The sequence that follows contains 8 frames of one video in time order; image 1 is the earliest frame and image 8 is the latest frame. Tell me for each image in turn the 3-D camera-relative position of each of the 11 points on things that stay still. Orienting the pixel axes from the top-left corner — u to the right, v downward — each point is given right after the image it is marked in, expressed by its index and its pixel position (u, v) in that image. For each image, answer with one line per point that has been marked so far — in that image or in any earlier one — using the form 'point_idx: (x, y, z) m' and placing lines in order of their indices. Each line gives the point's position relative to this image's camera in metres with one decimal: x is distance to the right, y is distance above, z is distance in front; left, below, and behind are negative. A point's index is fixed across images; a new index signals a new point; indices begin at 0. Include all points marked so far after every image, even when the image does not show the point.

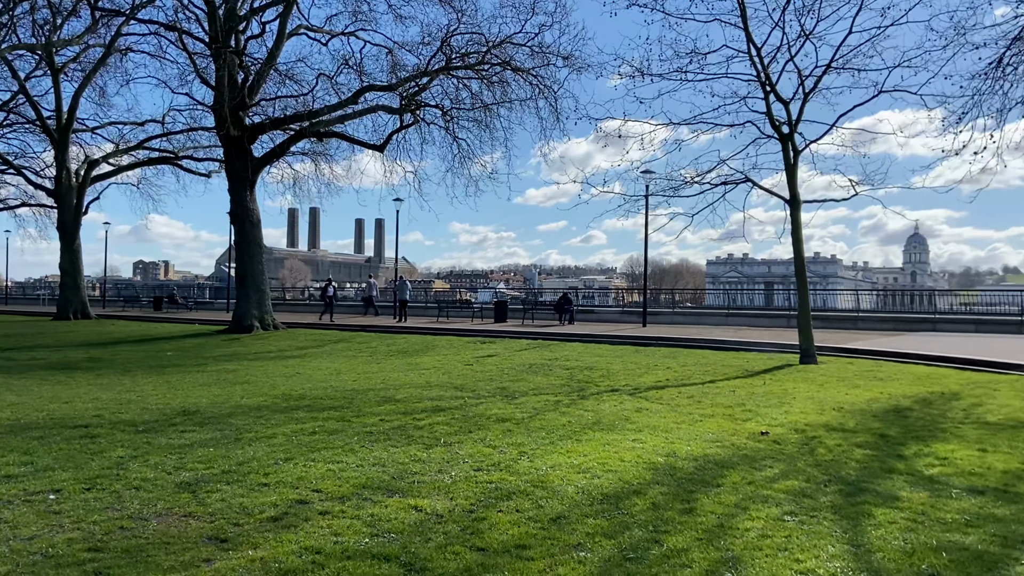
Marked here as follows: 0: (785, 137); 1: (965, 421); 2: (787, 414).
0: (+5.7, +3.1, +16.7) m
1: (+5.1, -1.5, +9.1) m
2: (+3.3, -1.5, +9.6) m
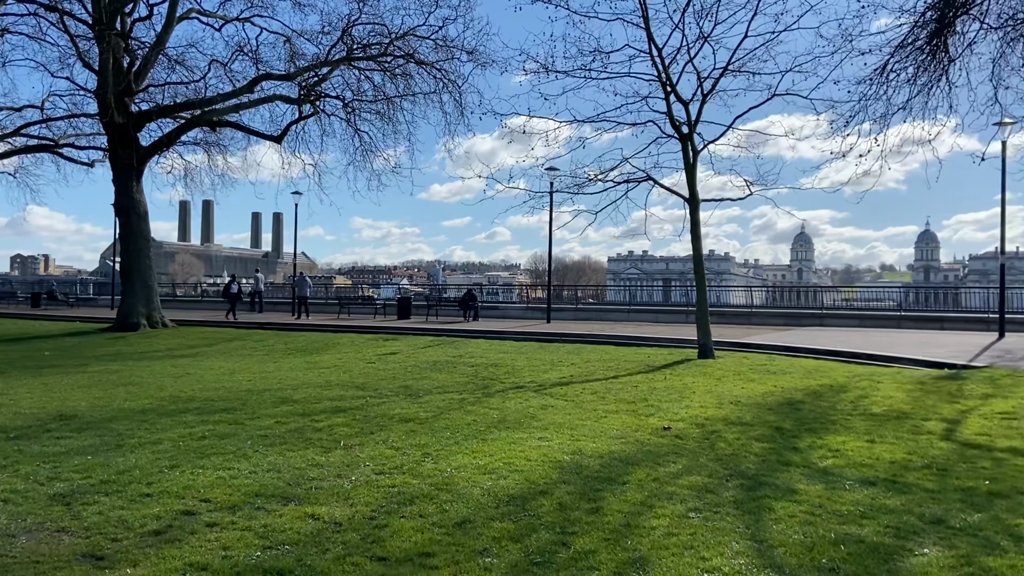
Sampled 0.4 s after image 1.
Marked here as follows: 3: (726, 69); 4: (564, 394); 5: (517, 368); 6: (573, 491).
0: (+3.7, +3.2, +17.1) m
1: (+4.0, -1.5, +9.5) m
2: (+2.1, -1.5, +9.8) m
3: (+4.5, +4.6, +16.9) m
4: (+0.7, -1.5, +11.6) m
5: (+0.1, -1.6, +15.9) m
6: (+0.4, -1.4, +5.5) m
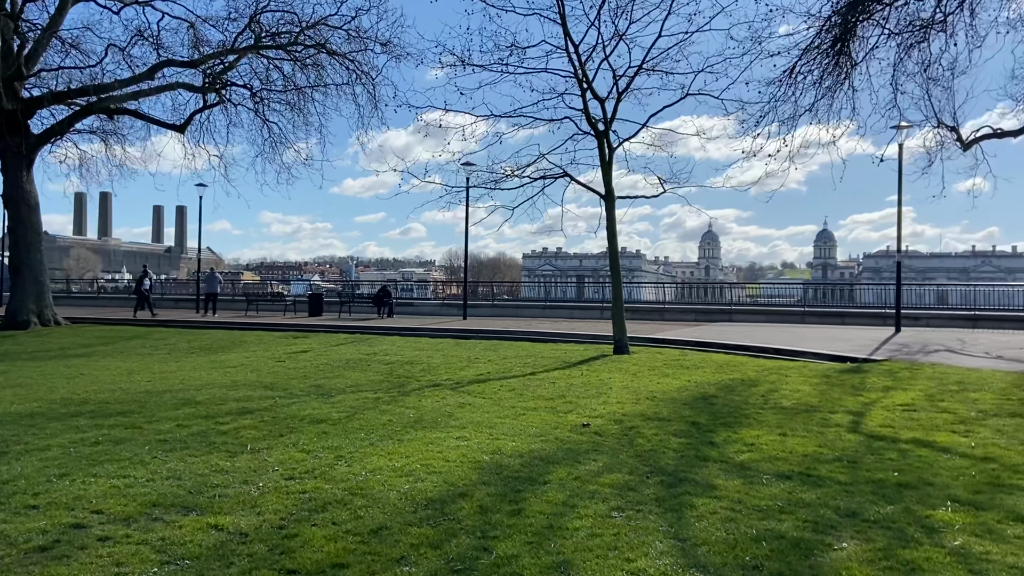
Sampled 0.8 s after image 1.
0: (+1.9, +3.3, +17.2) m
1: (+3.0, -1.4, +9.7) m
2: (+1.1, -1.4, +9.8) m
3: (+2.7, +4.7, +17.1) m
4: (-0.4, -1.5, +11.4) m
5: (-1.5, -1.5, +15.6) m
6: (-0.1, -1.4, +5.4) m
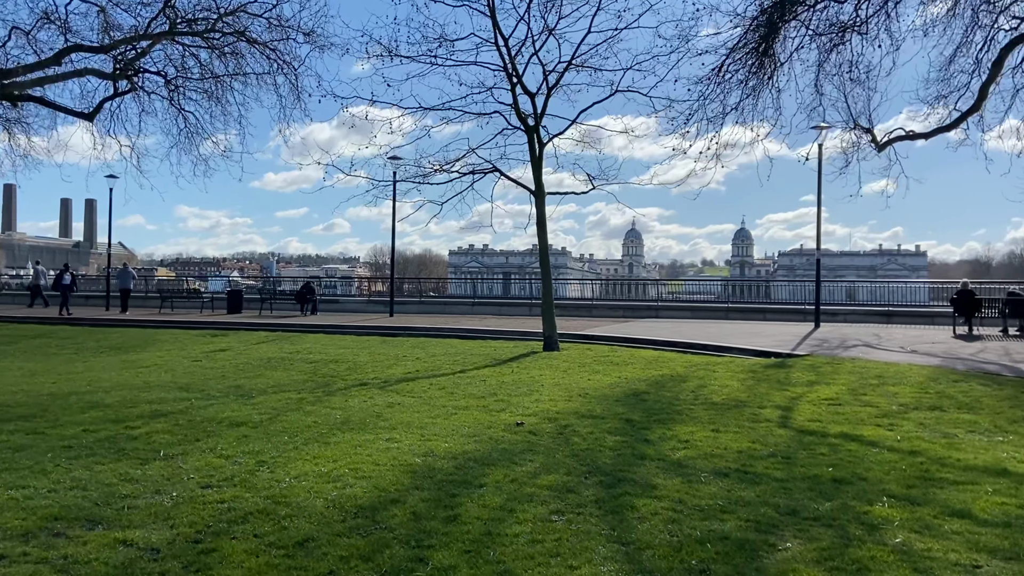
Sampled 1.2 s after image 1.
0: (+0.4, +3.4, +17.1) m
1: (+2.2, -1.4, +9.7) m
2: (+0.3, -1.4, +9.6) m
3: (+1.2, +4.8, +17.1) m
4: (-1.4, -1.4, +11.1) m
5: (-2.9, -1.4, +15.2) m
6: (-0.5, -1.3, +5.1) m
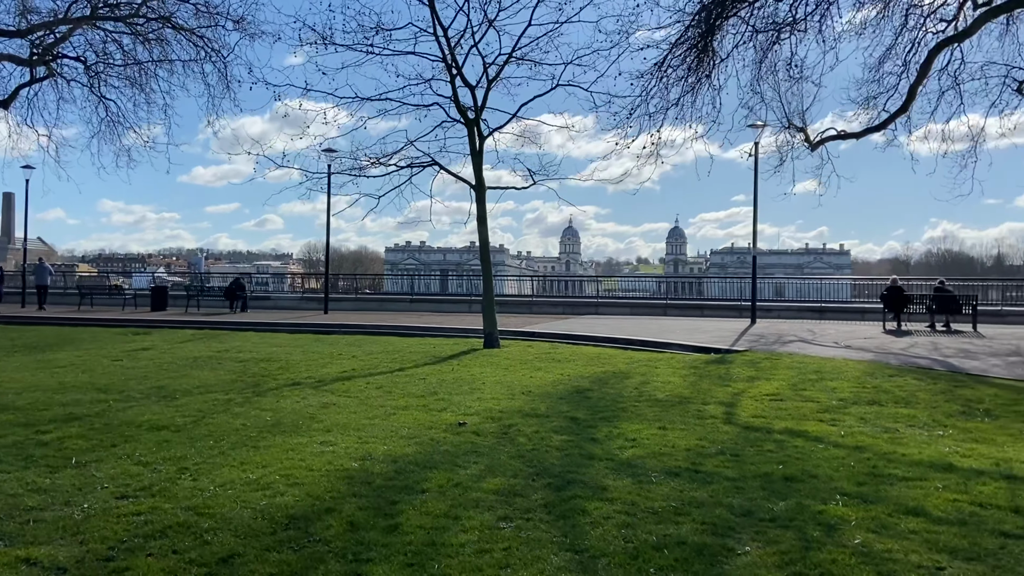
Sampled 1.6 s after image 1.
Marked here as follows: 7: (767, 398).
0: (-0.9, +3.5, +16.8) m
1: (+1.5, -1.3, +9.6) m
2: (-0.4, -1.3, +9.3) m
3: (0.0, +4.8, +16.8) m
4: (-2.2, -1.3, +10.7) m
5: (-4.0, -1.3, +14.6) m
6: (-0.9, -1.3, +4.8) m
7: (+3.0, -1.3, +9.6) m
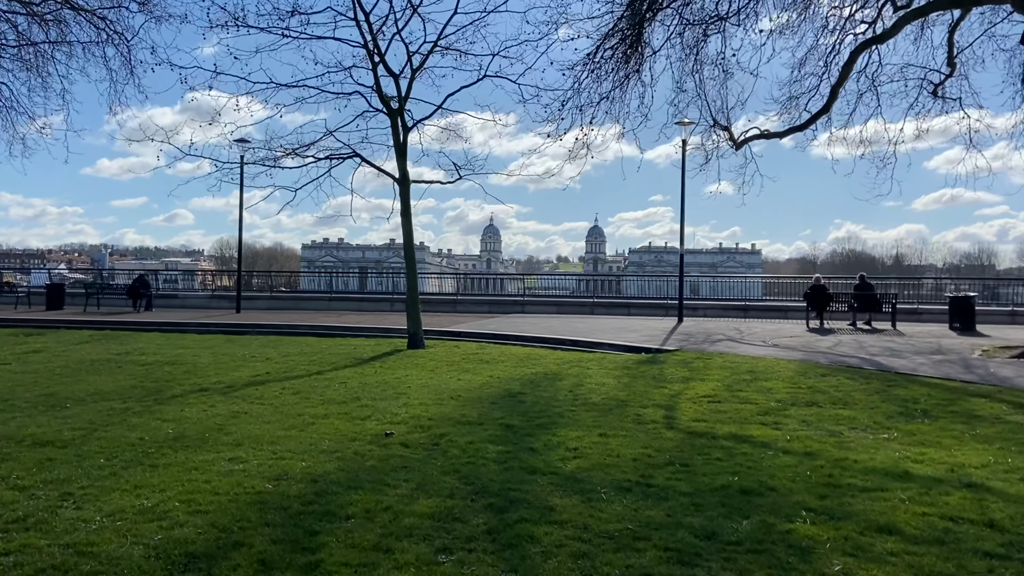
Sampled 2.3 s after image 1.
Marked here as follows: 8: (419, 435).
0: (-2.3, +3.5, +16.0) m
1: (+0.7, -1.3, +9.2) m
2: (-1.2, -1.3, +8.7) m
3: (-1.5, +4.9, +16.2) m
4: (-3.1, -1.3, +9.9) m
5: (-5.2, -1.3, +13.6) m
6: (-1.2, -1.3, +4.1) m
7: (+2.2, -1.3, +9.3) m
8: (-0.8, -1.3, +7.0) m
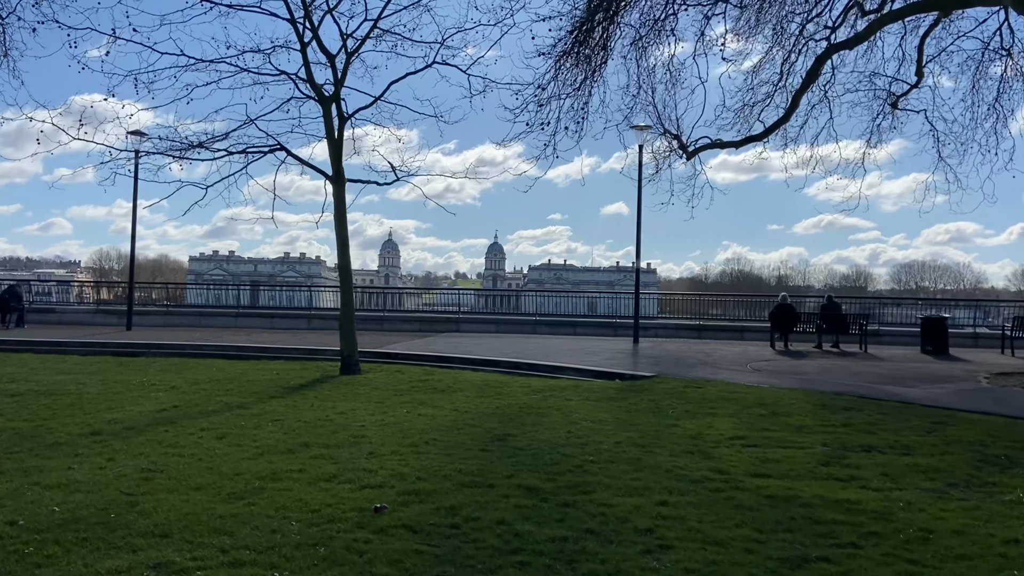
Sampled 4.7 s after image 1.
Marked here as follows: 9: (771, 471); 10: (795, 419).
0: (-3.2, +3.2, +13.9) m
1: (+0.7, -1.5, +7.4) m
2: (-1.1, -1.4, +6.7) m
3: (-2.4, +4.6, +14.2) m
4: (-3.2, -1.5, +7.6) m
5: (-5.8, -1.5, +11.1) m
6: (-0.6, -1.3, +2.2) m
7: (+2.1, -1.5, +7.7) m
8: (-0.6, -1.4, +5.0) m
9: (+2.1, -1.5, +6.5) m
10: (+3.1, -1.4, +8.8) m
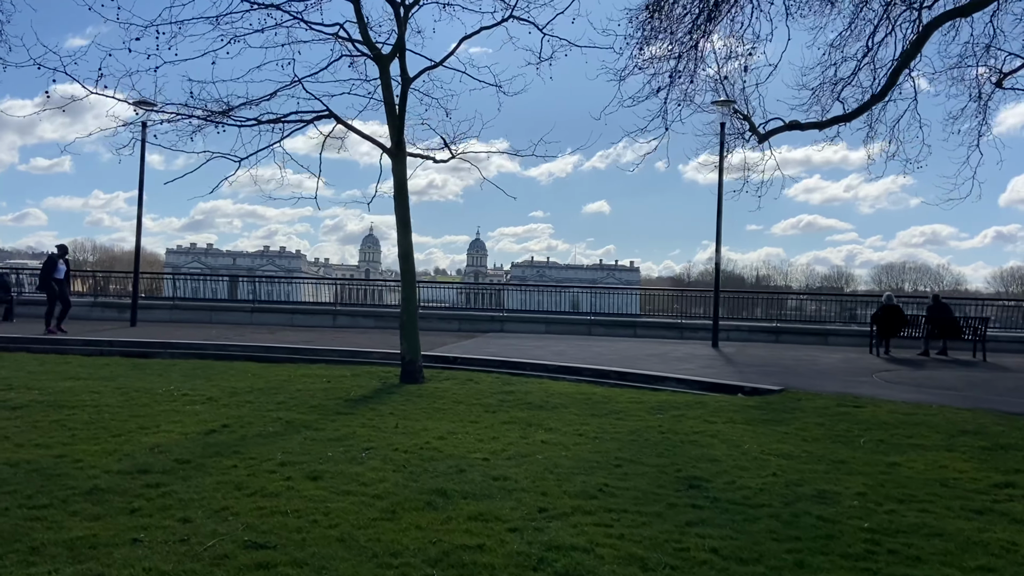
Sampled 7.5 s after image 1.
0: (-1.8, +3.3, +11.9) m
1: (+2.1, -1.4, +5.4) m
2: (+0.3, -1.4, +4.7) m
3: (-1.0, +4.7, +12.1) m
4: (-1.8, -1.4, +5.6) m
5: (-4.4, -1.4, +9.0) m
6: (+1.0, -1.3, +0.2) m
7: (+3.6, -1.5, +5.8) m
8: (+0.9, -1.3, +3.1) m
9: (+3.6, -1.5, +4.6) m
10: (+4.5, -1.4, +6.9) m
